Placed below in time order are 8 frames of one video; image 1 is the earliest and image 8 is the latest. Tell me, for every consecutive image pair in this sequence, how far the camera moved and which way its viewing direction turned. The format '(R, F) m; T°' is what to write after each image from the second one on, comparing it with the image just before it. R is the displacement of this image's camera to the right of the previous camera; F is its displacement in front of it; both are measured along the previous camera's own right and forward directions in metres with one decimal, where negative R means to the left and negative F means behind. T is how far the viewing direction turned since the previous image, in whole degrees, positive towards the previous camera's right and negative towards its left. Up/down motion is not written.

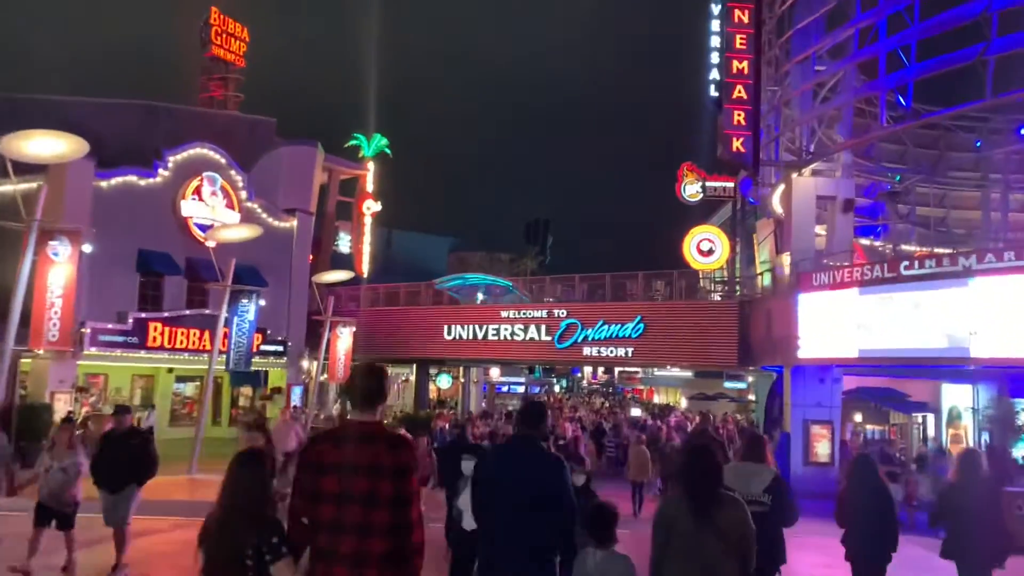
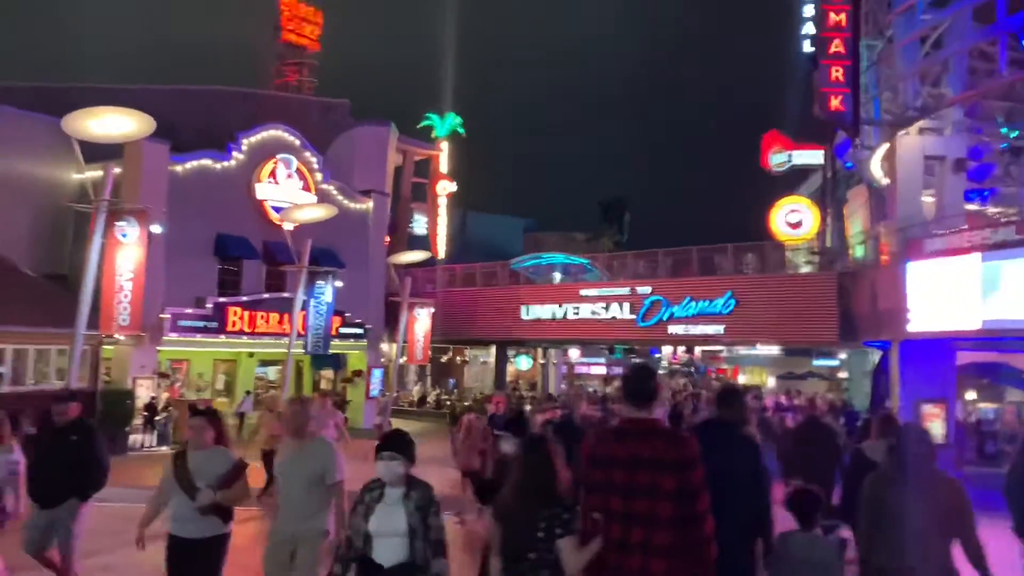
(-0.2, +1.0) m; -5°
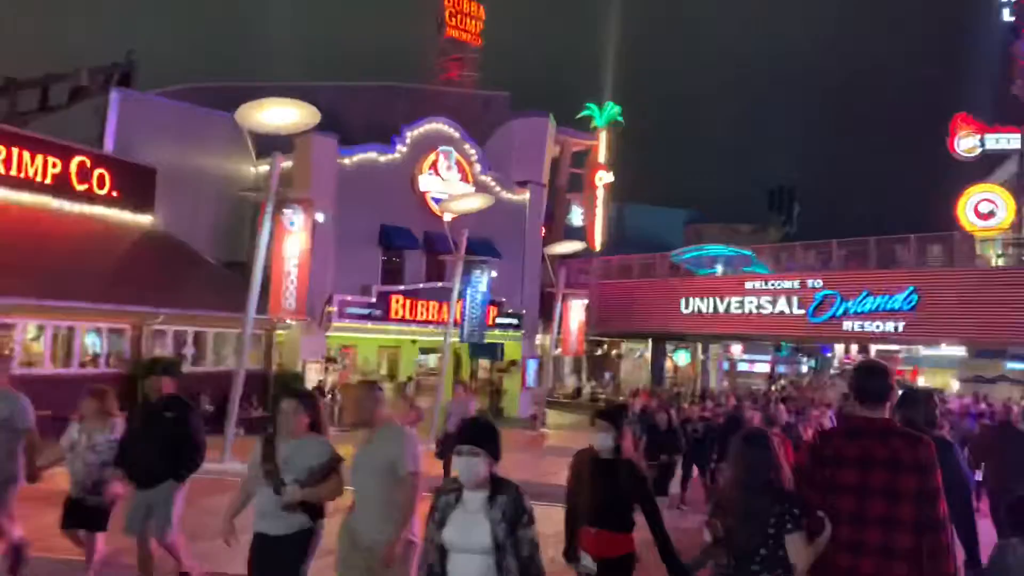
(0.0, +0.4) m; -10°
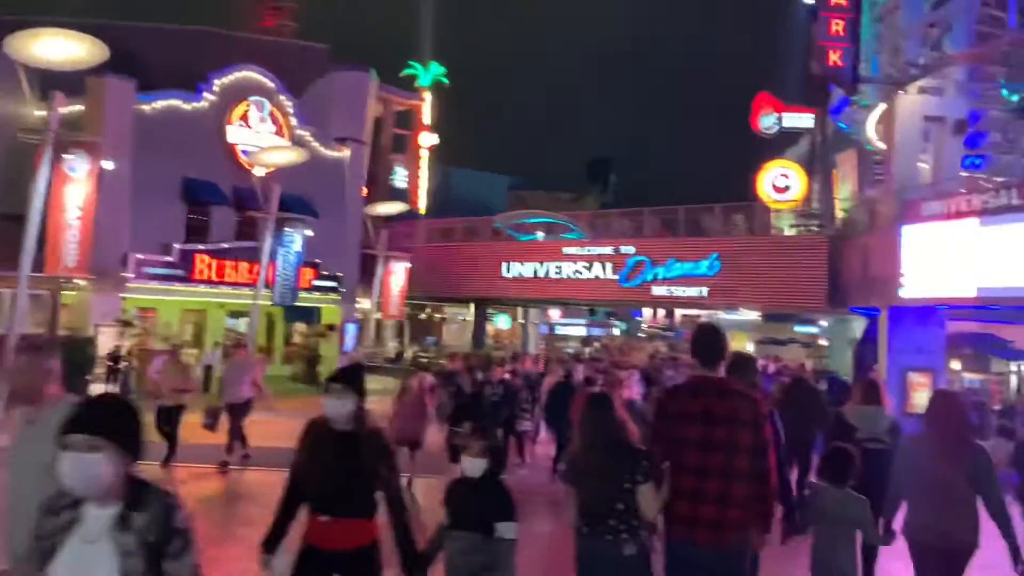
(+0.2, +0.5) m; +12°
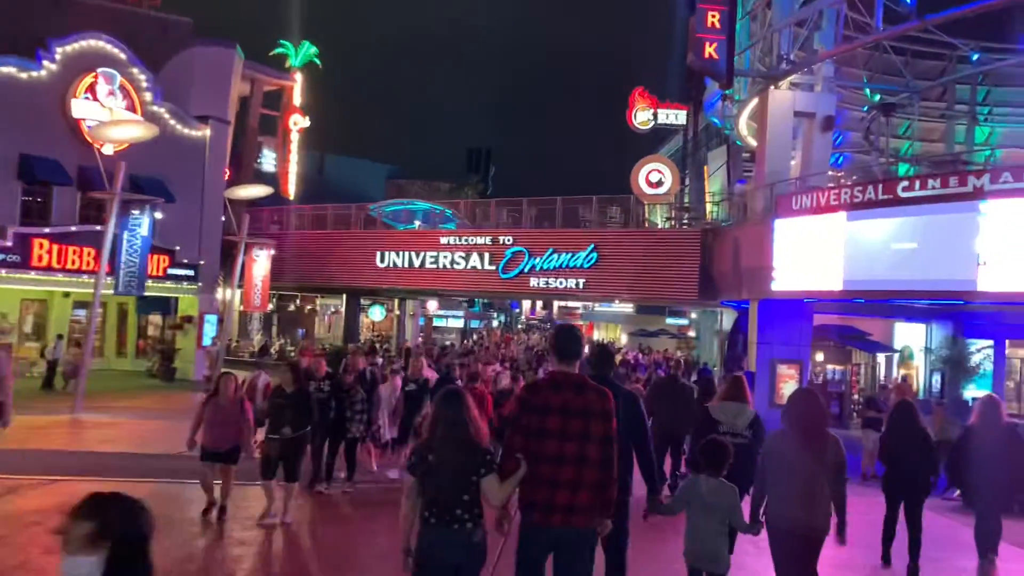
(+0.2, +0.8) m; +8°
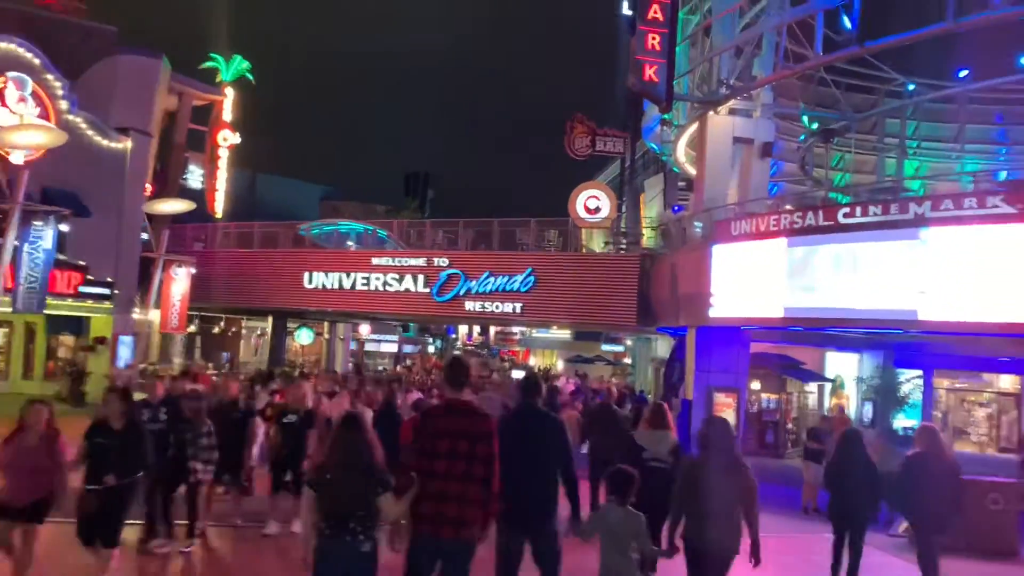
(+0.1, +0.7) m; +4°
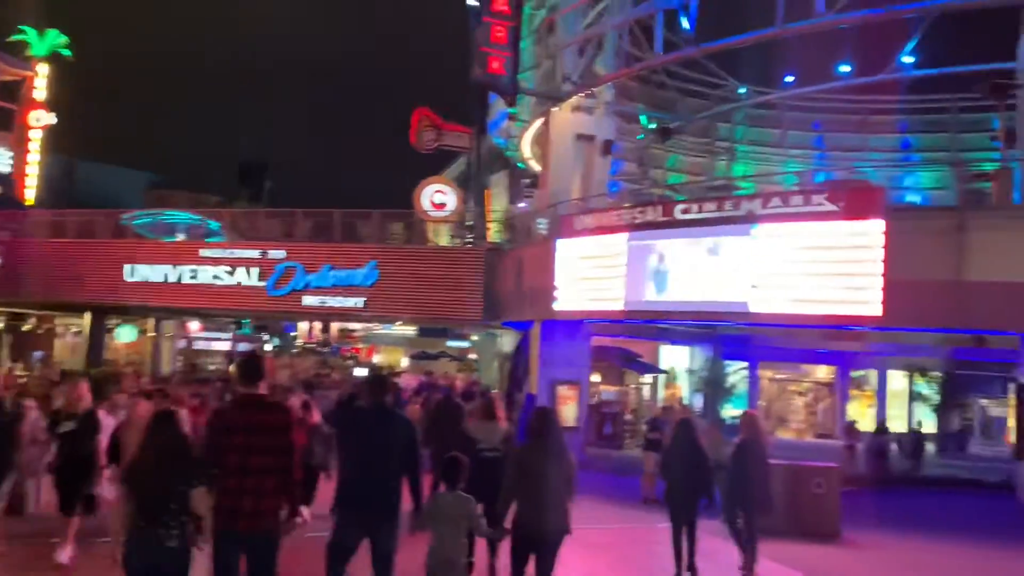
(+0.1, +0.3) m; +10°
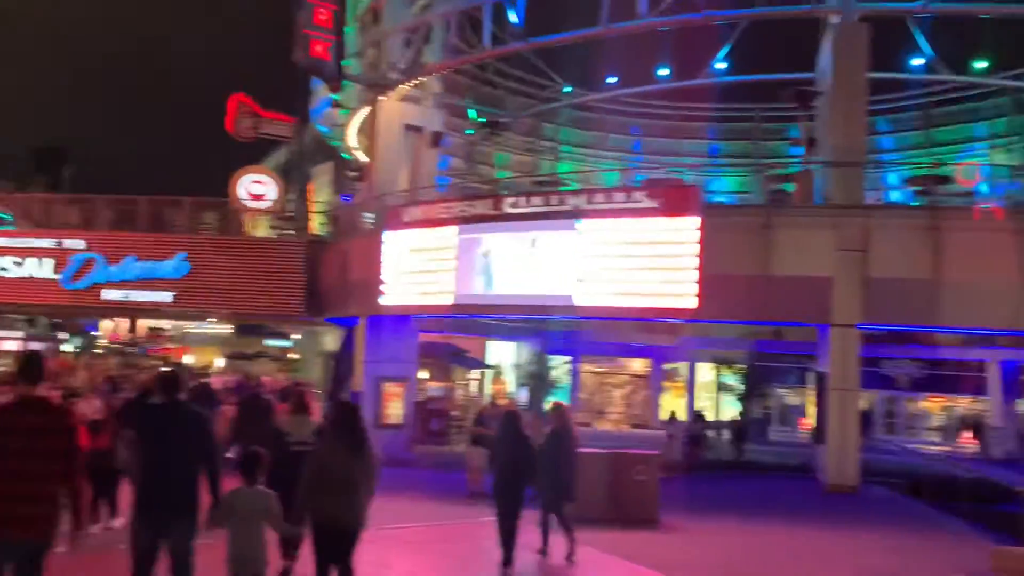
(0.0, +0.3) m; +11°
